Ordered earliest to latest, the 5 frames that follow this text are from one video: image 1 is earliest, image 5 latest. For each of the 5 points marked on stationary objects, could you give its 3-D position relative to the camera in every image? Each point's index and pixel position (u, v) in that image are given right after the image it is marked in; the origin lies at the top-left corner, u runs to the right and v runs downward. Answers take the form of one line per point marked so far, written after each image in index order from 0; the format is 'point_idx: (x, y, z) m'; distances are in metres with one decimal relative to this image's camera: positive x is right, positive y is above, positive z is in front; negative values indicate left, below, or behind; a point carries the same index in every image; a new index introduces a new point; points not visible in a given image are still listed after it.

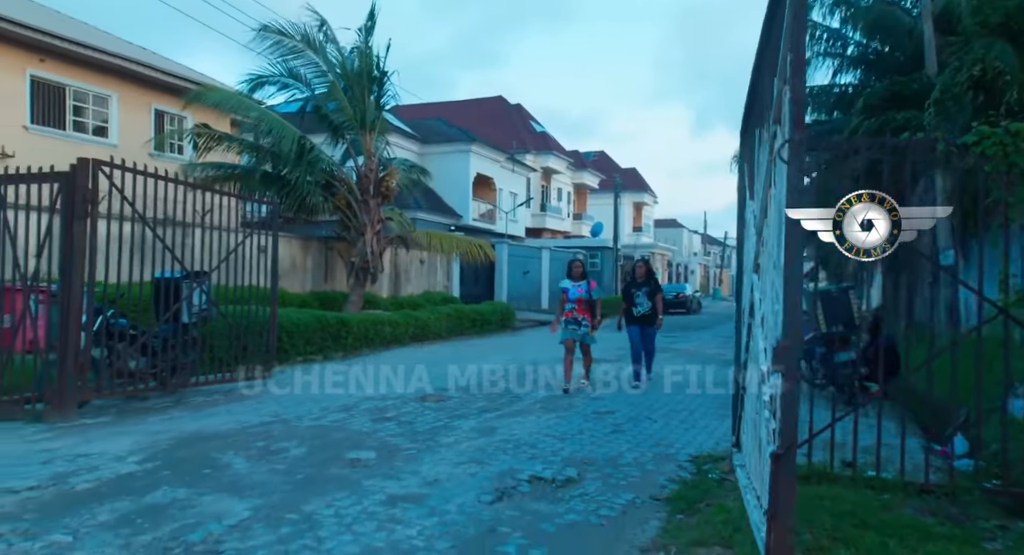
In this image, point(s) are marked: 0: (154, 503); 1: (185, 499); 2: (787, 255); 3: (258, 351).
0: (-2.0, -1.3, +4.0) m
1: (-1.9, -1.3, +4.0) m
2: (+0.9, 0.0, +2.3) m
3: (-3.4, -1.0, +9.3) m
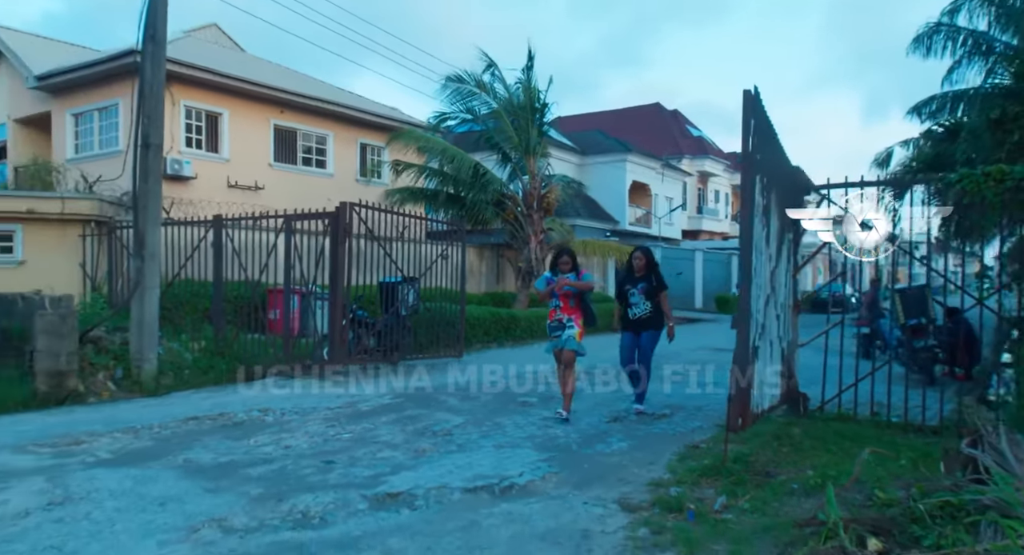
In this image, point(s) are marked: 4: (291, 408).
0: (-1.0, -1.3, +6.7) m
1: (-0.8, -1.3, +6.7) m
2: (+1.5, 0.0, +4.4) m
3: (-1.1, -1.1, +12.2) m
4: (-2.4, -1.4, +7.3) m
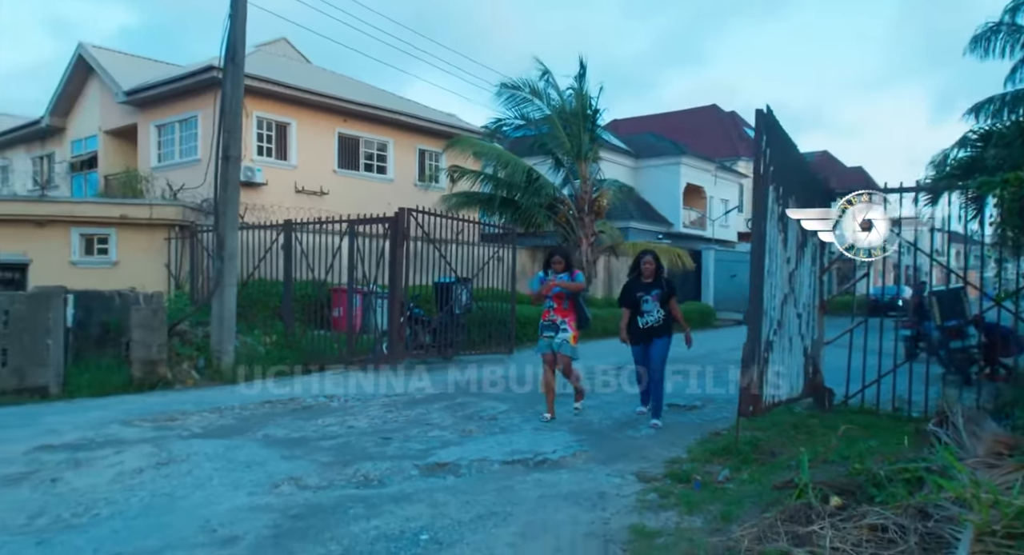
0: (-0.6, -1.3, +7.3) m
1: (-0.4, -1.3, +7.3) m
2: (+1.7, 0.0, +4.9) m
3: (-0.2, -1.1, +12.8) m
4: (-1.9, -1.4, +8.1) m
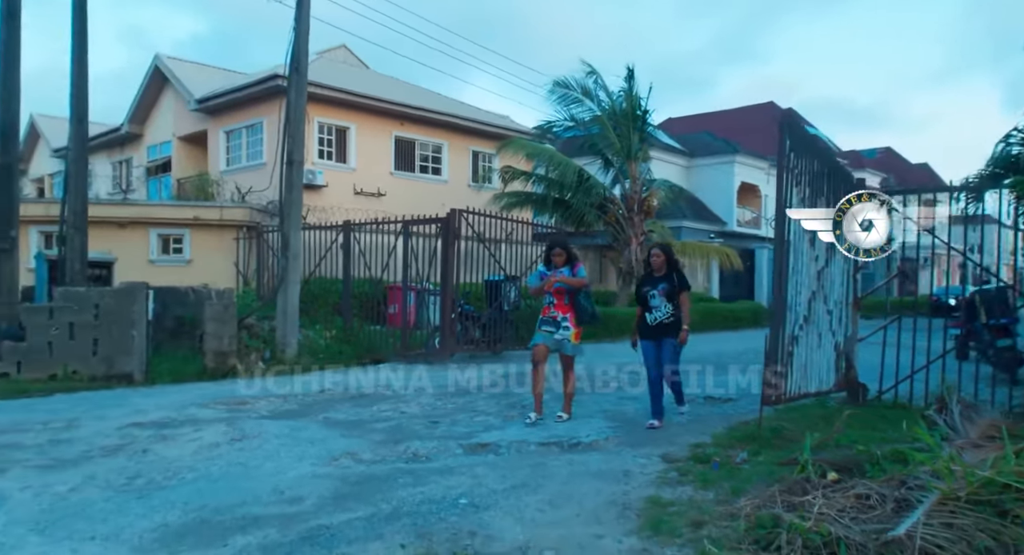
0: (-0.1, -1.3, +7.8) m
1: (+0.1, -1.3, +7.8) m
2: (+2.0, 0.0, +5.1) m
3: (+0.7, -1.1, +13.2) m
4: (-1.3, -1.4, +8.6) m
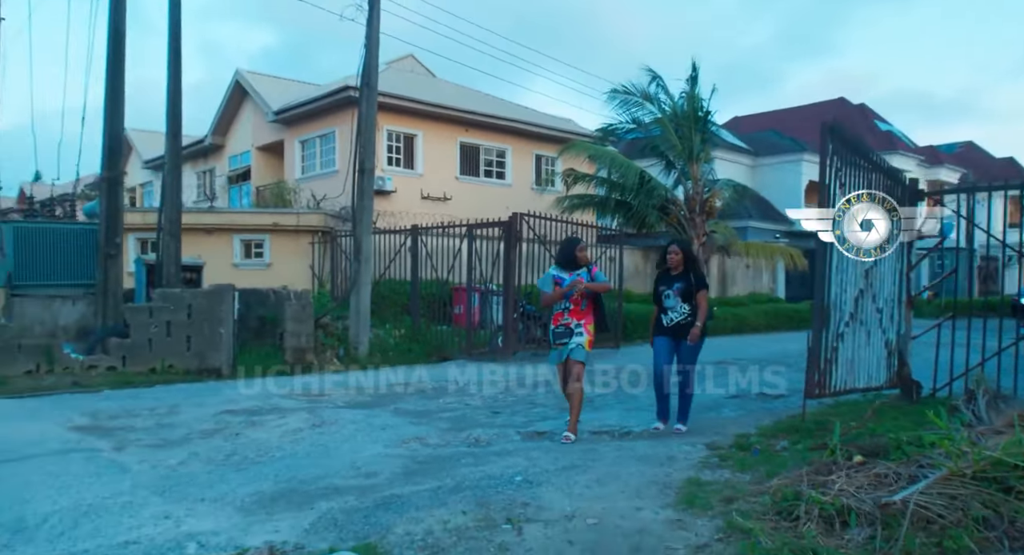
0: (+0.6, -1.3, +8.2) m
1: (+0.8, -1.3, +8.1) m
2: (+2.4, 0.0, +5.3) m
3: (+1.9, -1.1, +13.5) m
4: (-0.6, -1.4, +9.1) m
